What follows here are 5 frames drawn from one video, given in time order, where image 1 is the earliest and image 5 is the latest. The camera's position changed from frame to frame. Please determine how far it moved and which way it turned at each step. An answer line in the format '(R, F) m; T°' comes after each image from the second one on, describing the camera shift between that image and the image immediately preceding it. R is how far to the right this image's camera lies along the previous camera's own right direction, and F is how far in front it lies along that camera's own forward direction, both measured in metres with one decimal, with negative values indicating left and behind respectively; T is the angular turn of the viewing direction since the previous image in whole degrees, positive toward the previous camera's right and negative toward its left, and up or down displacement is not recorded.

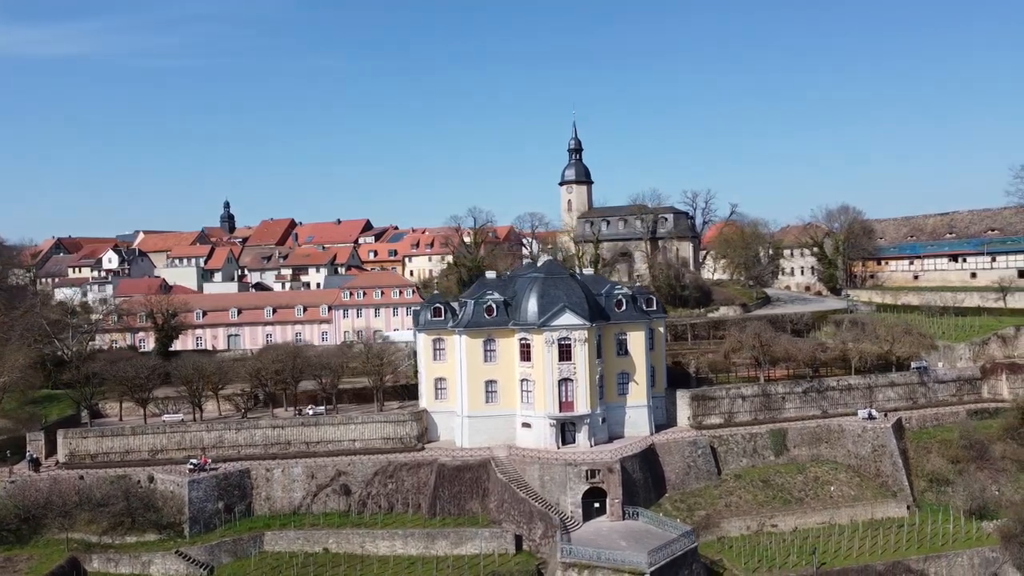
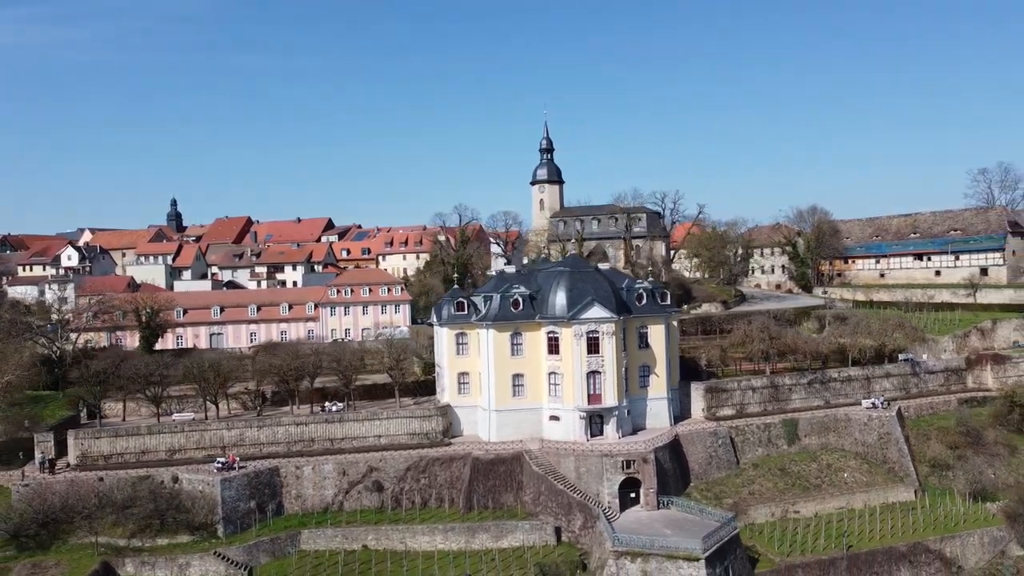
(-4.2, +0.1) m; +5°
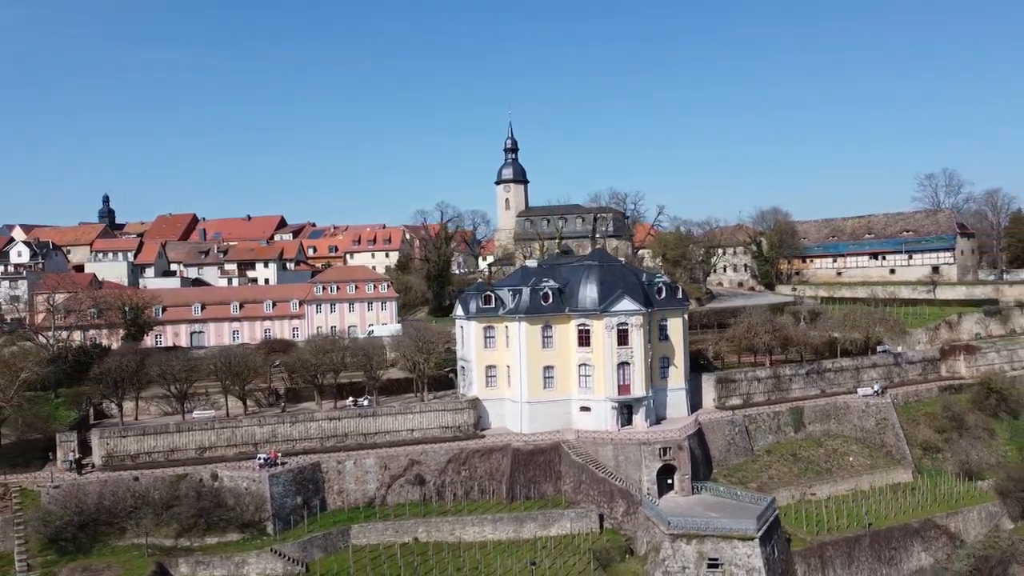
(-5.1, -0.1) m; +6°
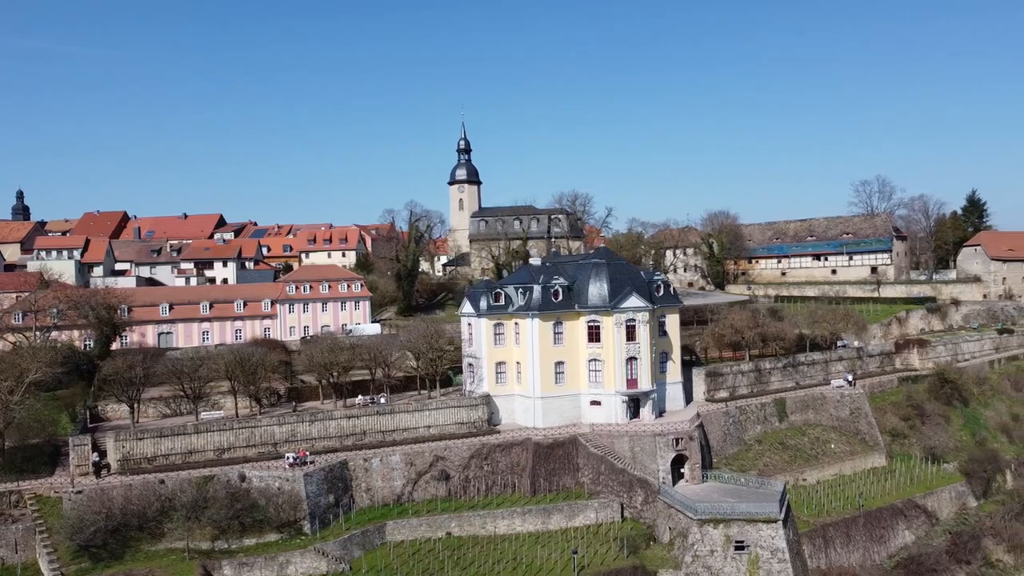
(-4.7, -0.3) m; +7°
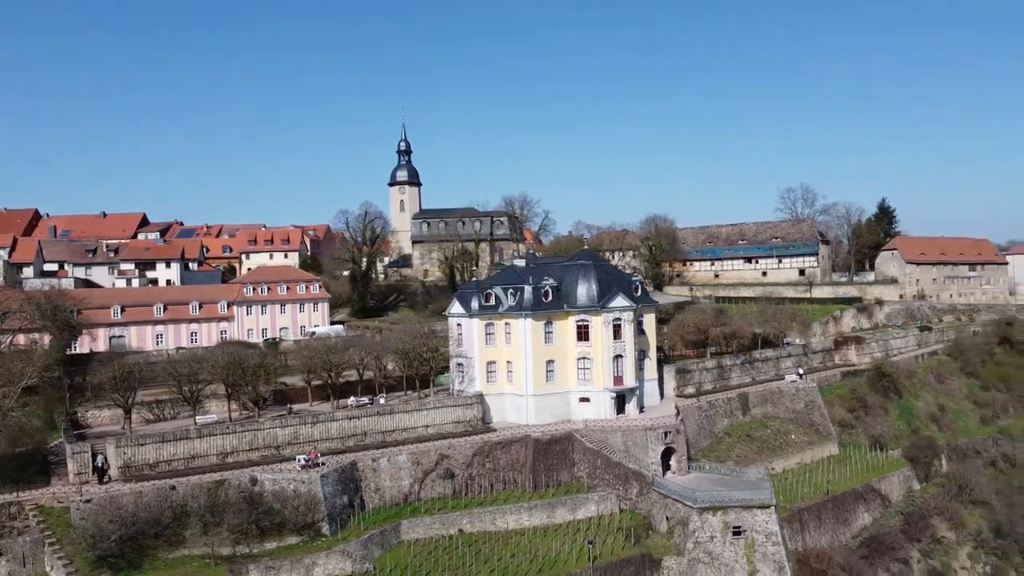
(-4.2, -0.5) m; +7°
